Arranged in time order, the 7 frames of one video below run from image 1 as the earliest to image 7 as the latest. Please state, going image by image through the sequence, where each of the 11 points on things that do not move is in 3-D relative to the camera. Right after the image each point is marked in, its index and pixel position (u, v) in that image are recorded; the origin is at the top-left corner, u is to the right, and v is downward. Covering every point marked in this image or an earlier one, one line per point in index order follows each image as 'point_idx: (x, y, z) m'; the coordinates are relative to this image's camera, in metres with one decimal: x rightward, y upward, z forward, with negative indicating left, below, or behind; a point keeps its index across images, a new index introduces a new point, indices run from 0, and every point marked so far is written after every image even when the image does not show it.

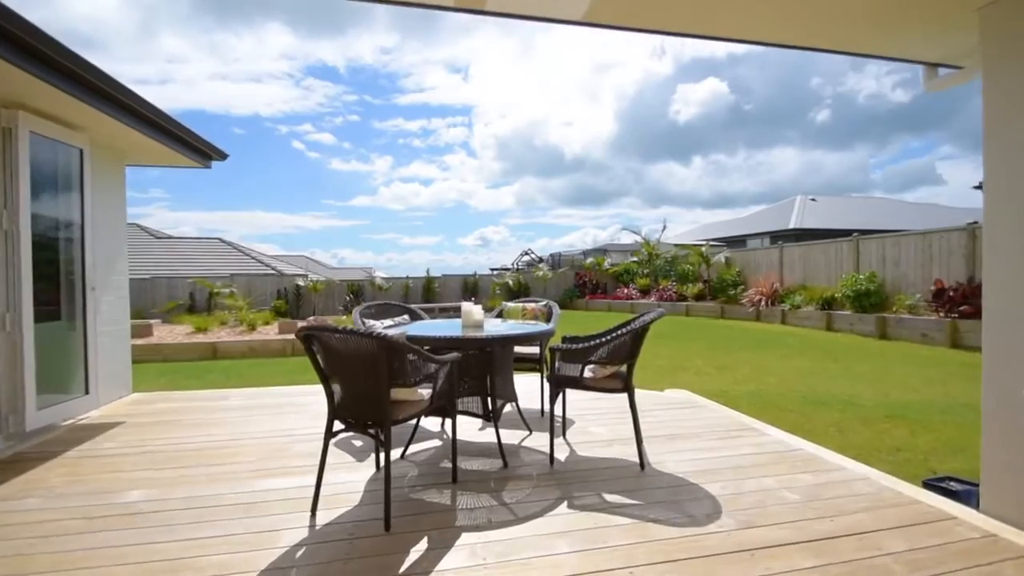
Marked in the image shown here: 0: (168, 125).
0: (-3.0, +1.4, +4.4) m
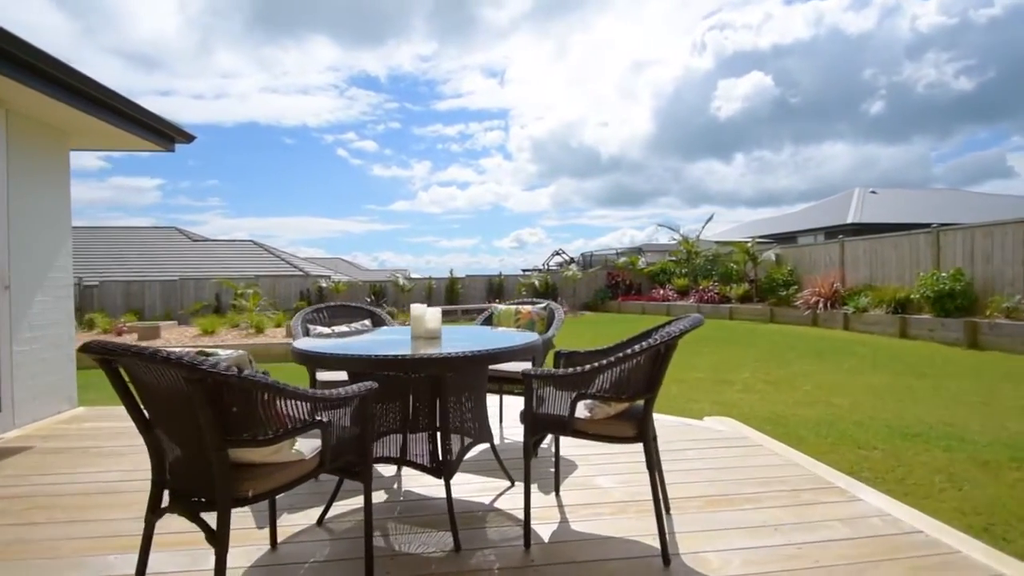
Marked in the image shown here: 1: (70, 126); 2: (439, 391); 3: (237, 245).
0: (-3.1, +1.5, +3.7) m
1: (-3.5, +1.3, +3.9) m
2: (-0.3, -0.5, +2.2) m
3: (-10.5, +1.7, +18.8) m
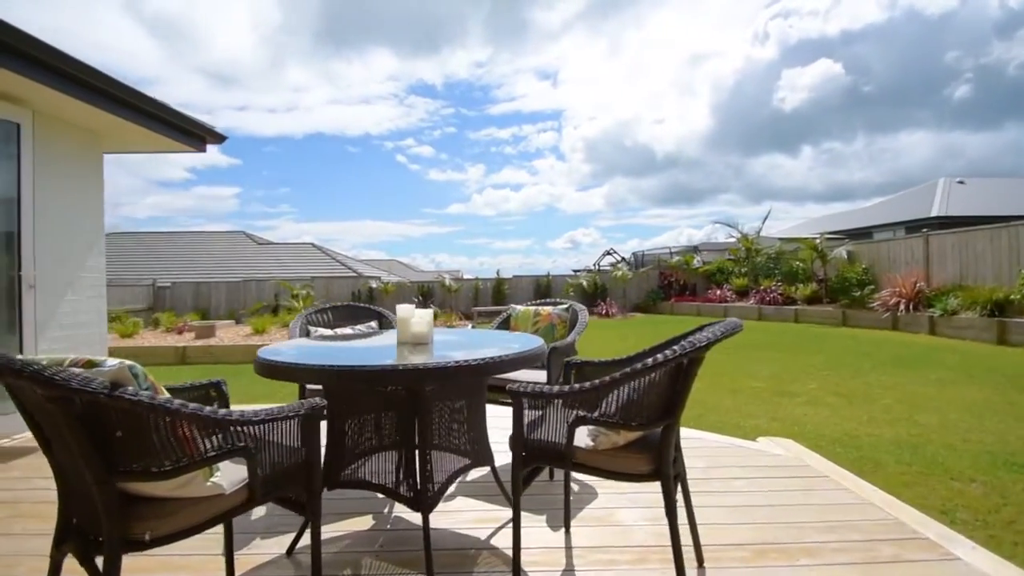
0: (-2.9, +1.5, +3.7) m
1: (-3.4, +1.3, +3.9) m
2: (-0.3, -0.5, +1.8) m
3: (-8.6, +1.6, +19.5) m
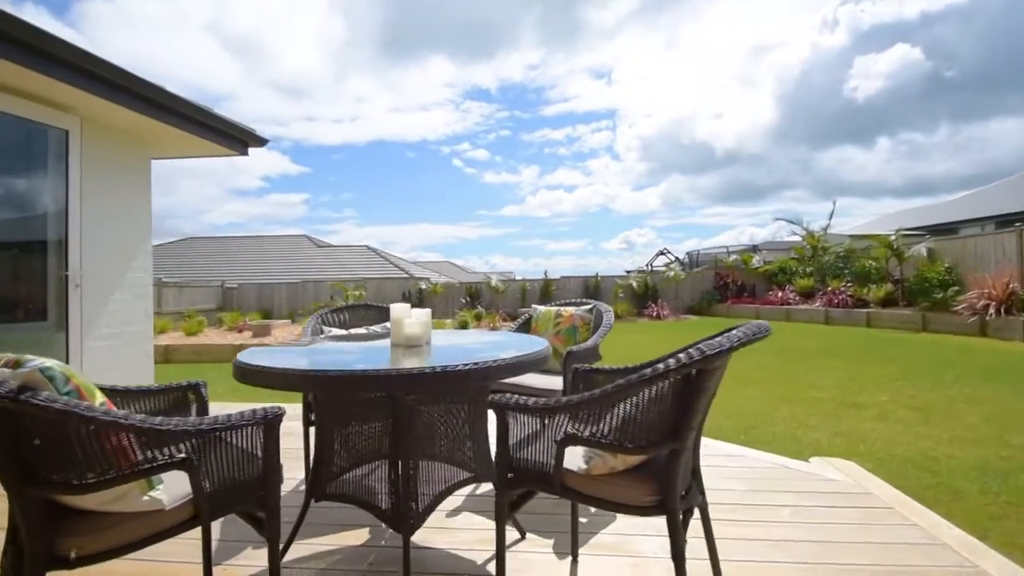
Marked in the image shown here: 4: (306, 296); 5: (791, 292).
0: (-2.7, +1.5, +3.8) m
1: (-3.1, +1.3, +4.1) m
2: (-0.3, -0.5, +1.7) m
3: (-6.7, +1.6, +20.1) m
4: (-6.6, -0.3, +15.6) m
5: (+7.5, -0.1, +13.0) m
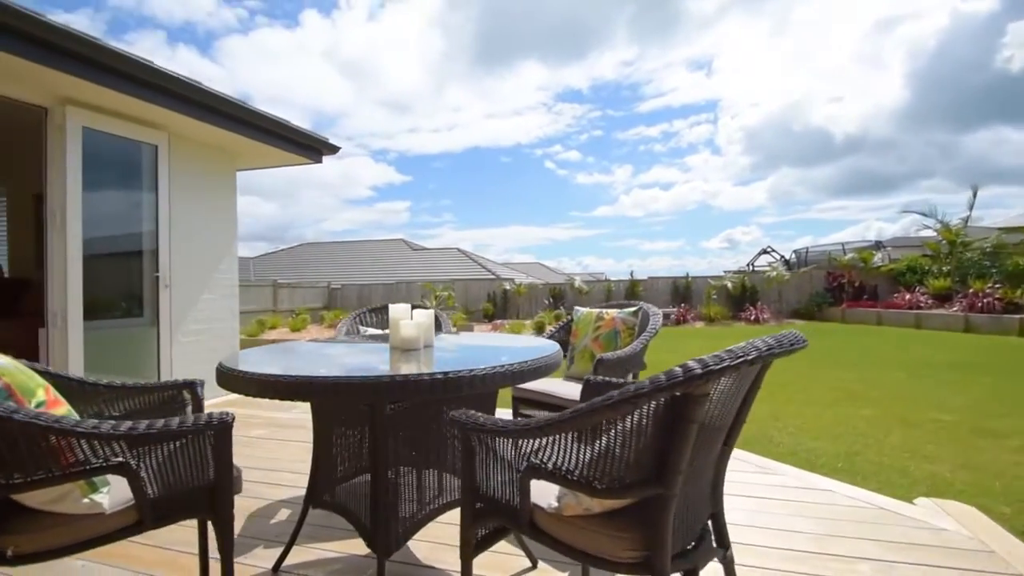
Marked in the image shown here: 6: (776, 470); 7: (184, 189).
0: (-2.3, +1.5, +4.1) m
1: (-2.6, +1.3, +4.4) m
2: (-0.4, -0.5, +1.6) m
3: (-3.1, +1.6, +20.8) m
4: (-3.9, -0.3, +16.3) m
5: (+9.5, -0.2, +11.2) m
6: (+1.4, -1.0, +2.6) m
7: (-2.8, +0.9, +4.2) m
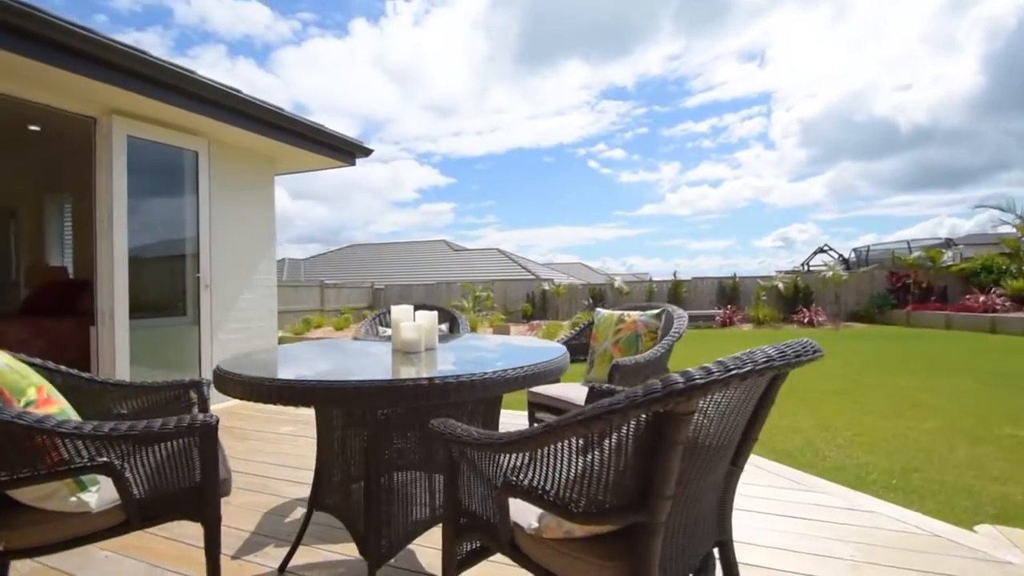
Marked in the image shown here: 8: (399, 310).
0: (-2.0, +1.5, +4.2) m
1: (-2.4, +1.3, +4.6) m
2: (-0.3, -0.5, +1.5) m
3: (-1.4, +1.5, +21.0) m
4: (-2.6, -0.3, +16.6) m
5: (+10.3, -0.2, +10.3) m
6: (+1.5, -1.0, +2.4) m
7: (-2.5, +0.9, +4.3) m
8: (-0.4, -0.1, +1.7) m
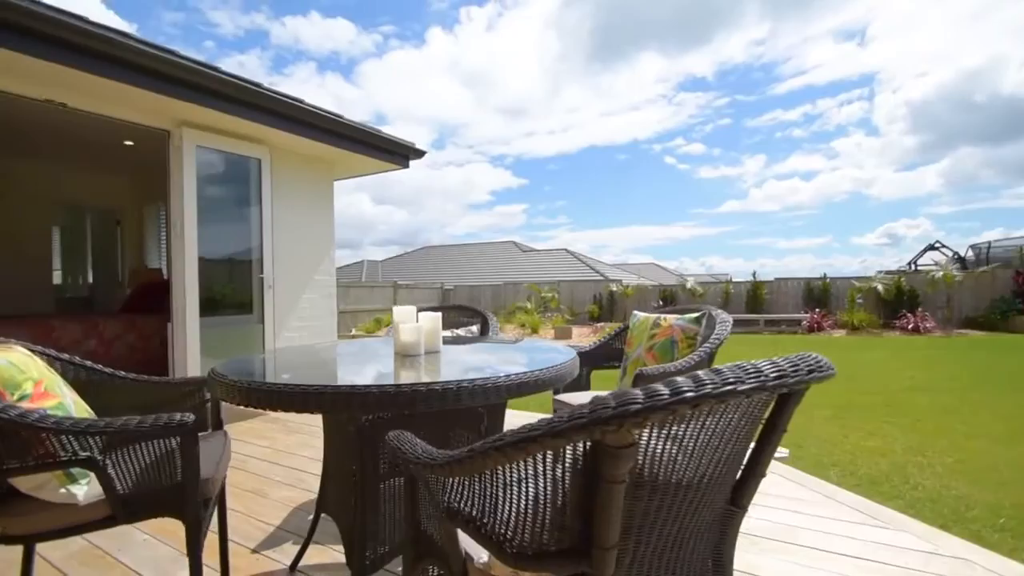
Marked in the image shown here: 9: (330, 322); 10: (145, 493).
0: (-1.6, +1.5, +4.4) m
1: (-1.9, +1.3, +4.8) m
2: (-0.3, -0.5, +1.5) m
3: (+1.5, +1.5, +20.9) m
4: (-0.3, -0.3, +16.7) m
5: (+11.5, -0.2, +8.6) m
6: (+1.6, -1.0, +2.0) m
7: (-2.1, +0.9, +4.6) m
8: (-0.3, -0.1, +1.6) m
9: (-1.9, -0.3, +5.1) m
10: (-0.9, -0.5, +1.2) m
